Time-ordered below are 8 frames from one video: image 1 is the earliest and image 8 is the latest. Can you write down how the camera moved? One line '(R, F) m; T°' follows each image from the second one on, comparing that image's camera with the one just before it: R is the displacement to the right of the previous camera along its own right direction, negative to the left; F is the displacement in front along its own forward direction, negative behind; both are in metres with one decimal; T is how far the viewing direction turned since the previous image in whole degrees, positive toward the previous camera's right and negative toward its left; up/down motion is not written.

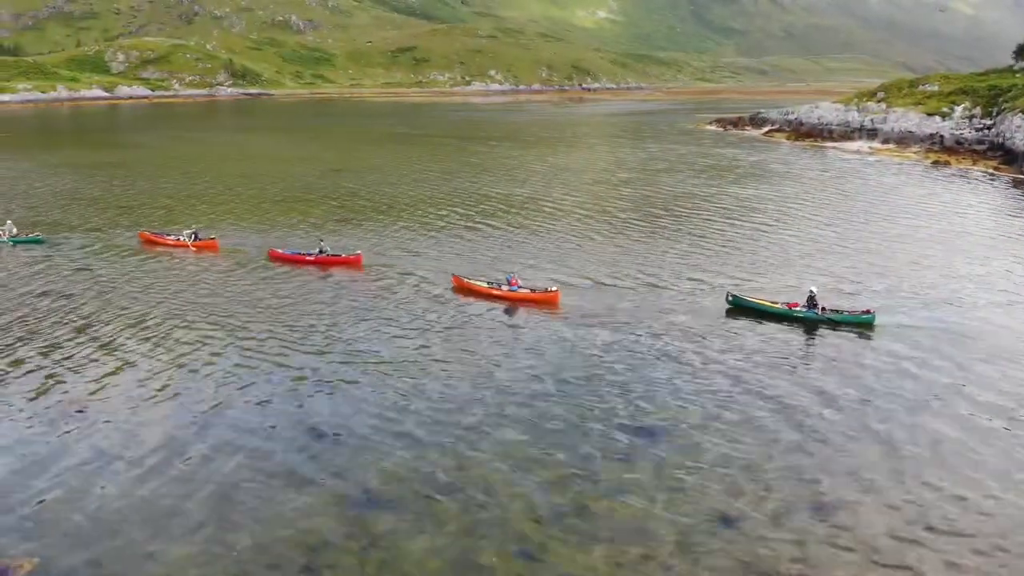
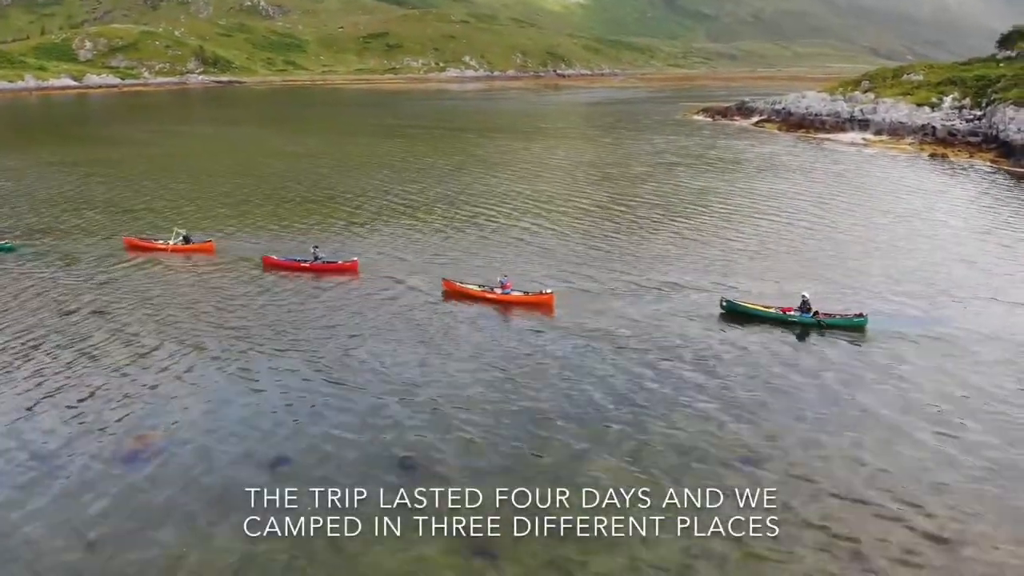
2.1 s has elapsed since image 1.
(-5.6, +1.1) m; +4°
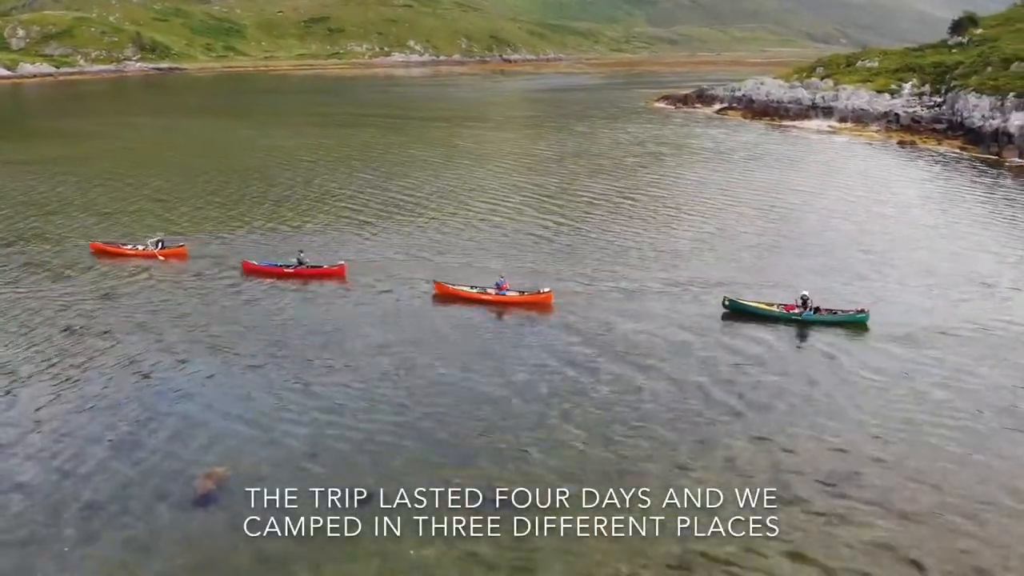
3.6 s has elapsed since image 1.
(-6.5, +1.4) m; +6°
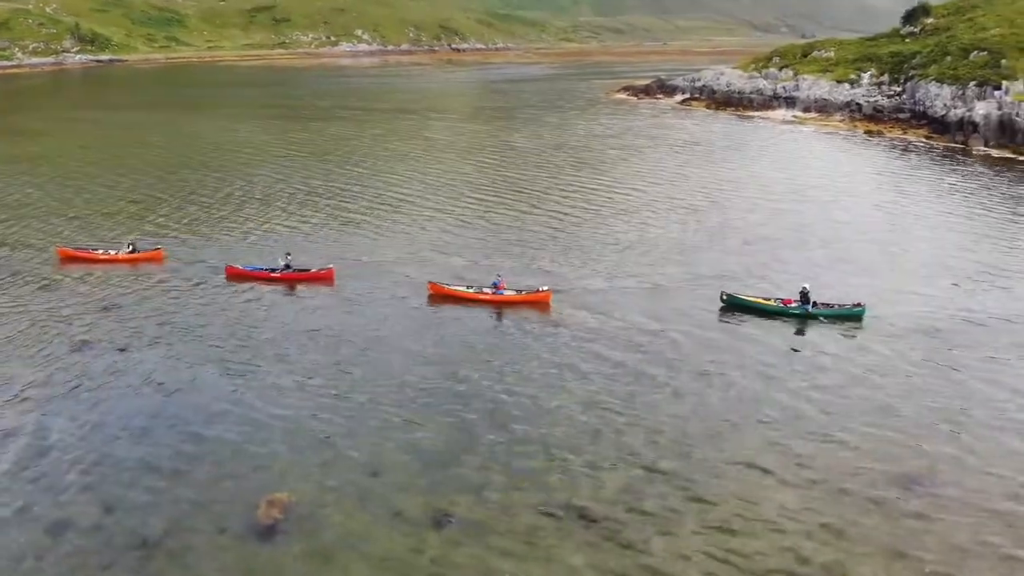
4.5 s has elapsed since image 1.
(-4.9, +1.1) m; +5°
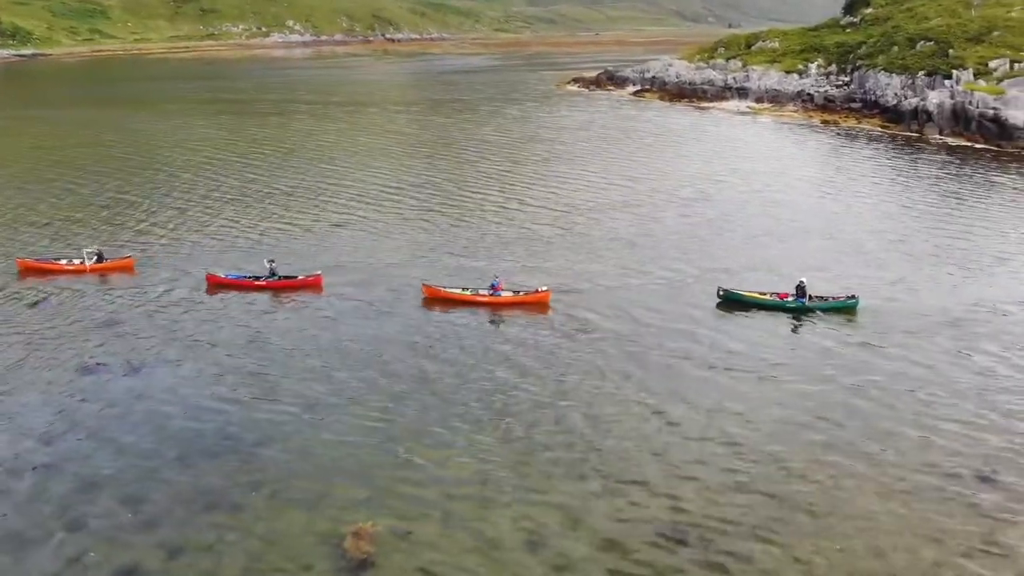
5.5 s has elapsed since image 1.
(-5.7, +1.4) m; +6°
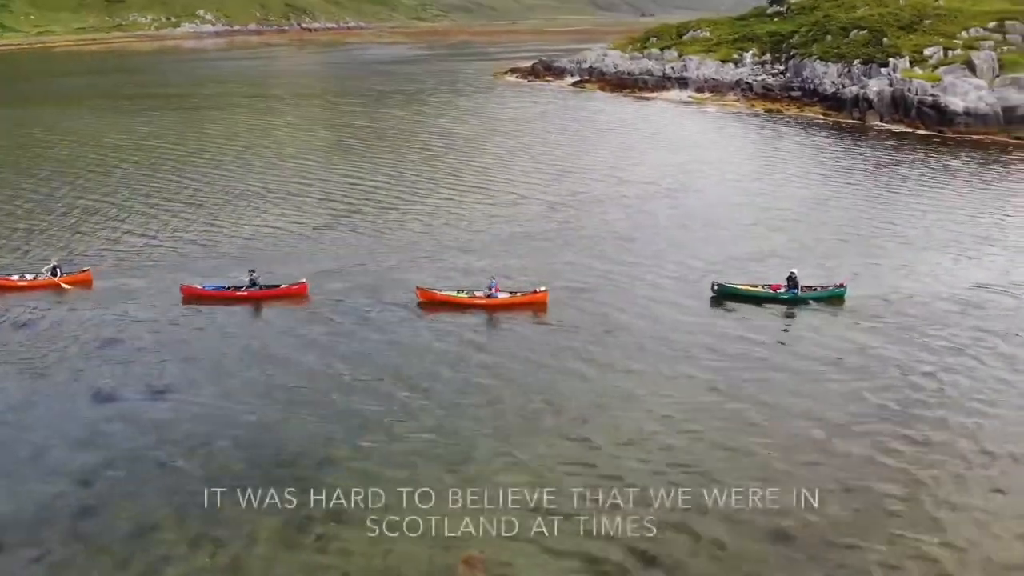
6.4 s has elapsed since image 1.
(-6.6, +1.6) m; +7°
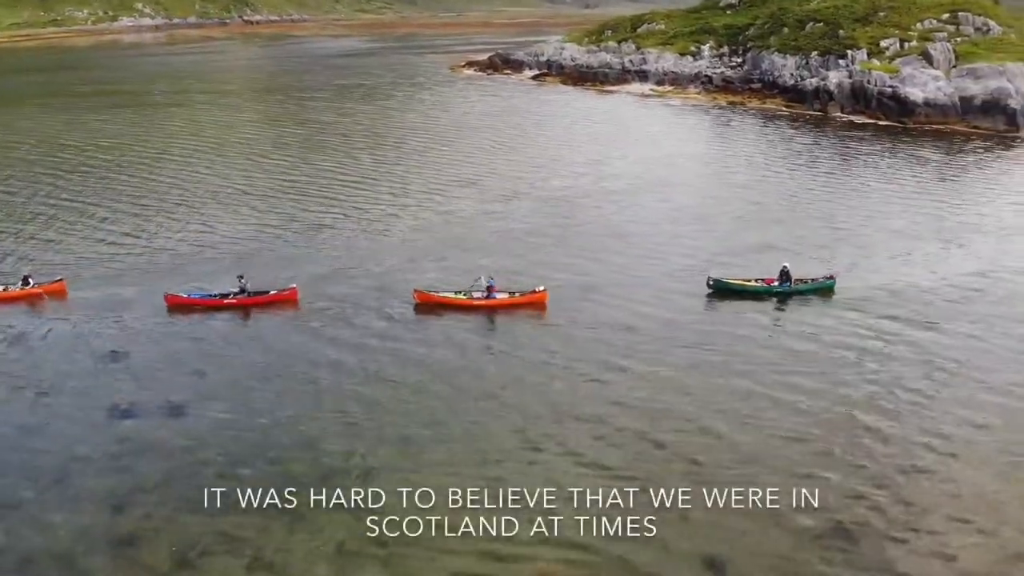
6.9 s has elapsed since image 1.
(-4.1, +0.9) m; +4°
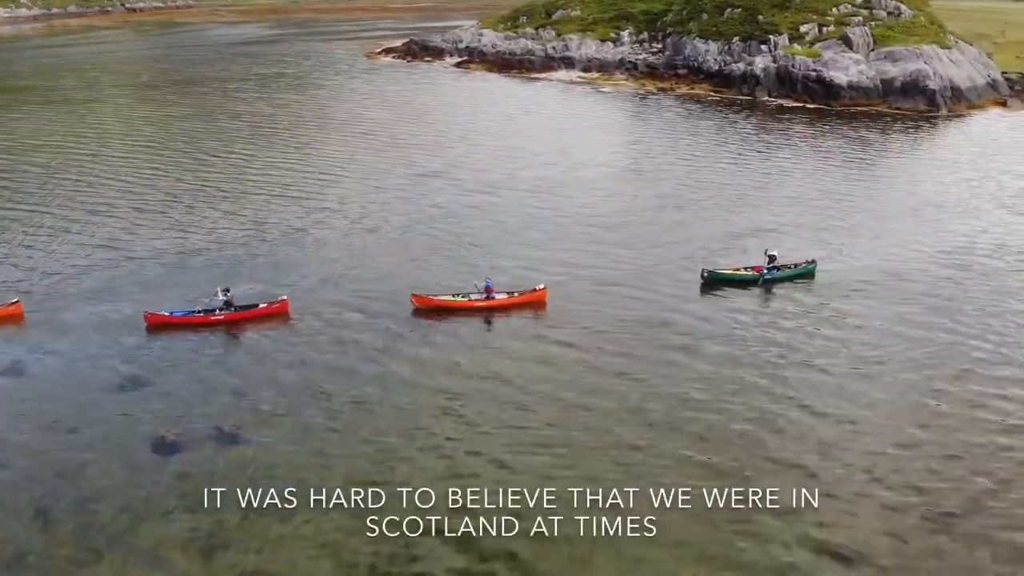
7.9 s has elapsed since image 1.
(-7.7, +1.7) m; +8°
